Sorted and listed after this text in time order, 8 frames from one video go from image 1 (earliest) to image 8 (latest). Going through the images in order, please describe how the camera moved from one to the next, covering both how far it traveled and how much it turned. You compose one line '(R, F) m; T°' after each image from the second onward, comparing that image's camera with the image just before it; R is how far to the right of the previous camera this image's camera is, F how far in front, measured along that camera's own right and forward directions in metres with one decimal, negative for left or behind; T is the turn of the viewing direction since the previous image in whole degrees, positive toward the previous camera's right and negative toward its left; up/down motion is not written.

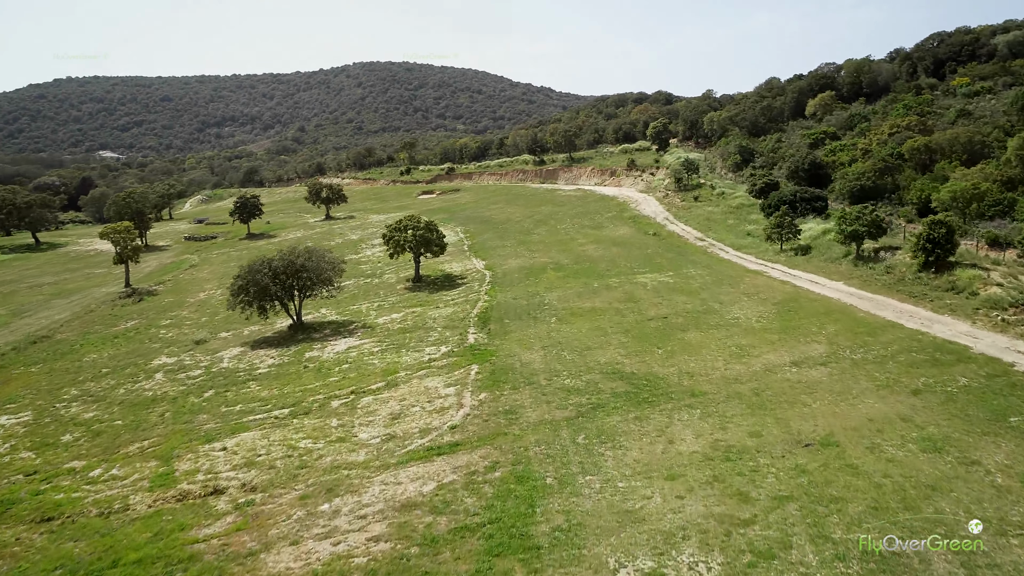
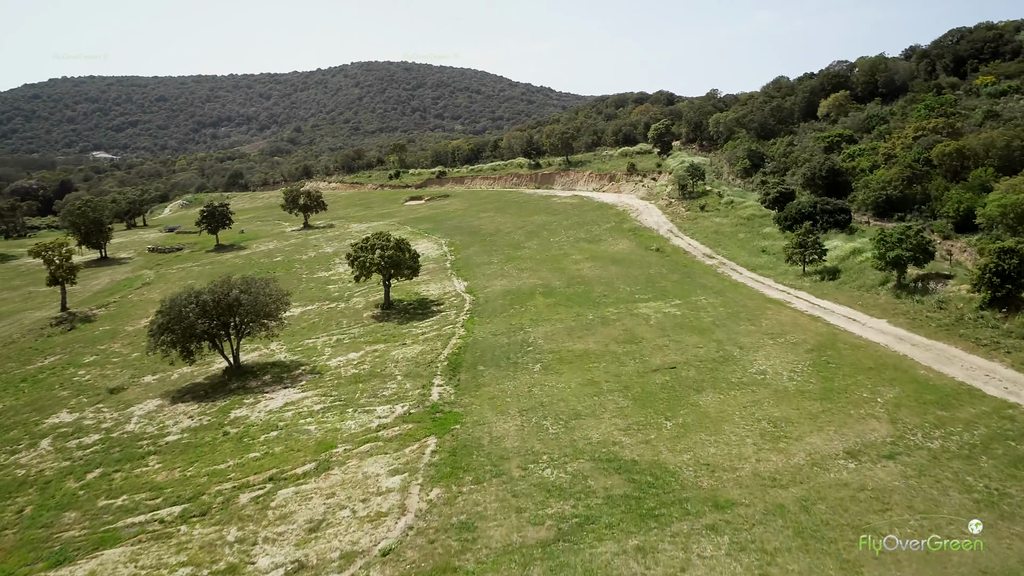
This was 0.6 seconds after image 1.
(+0.8, +5.0) m; 0°
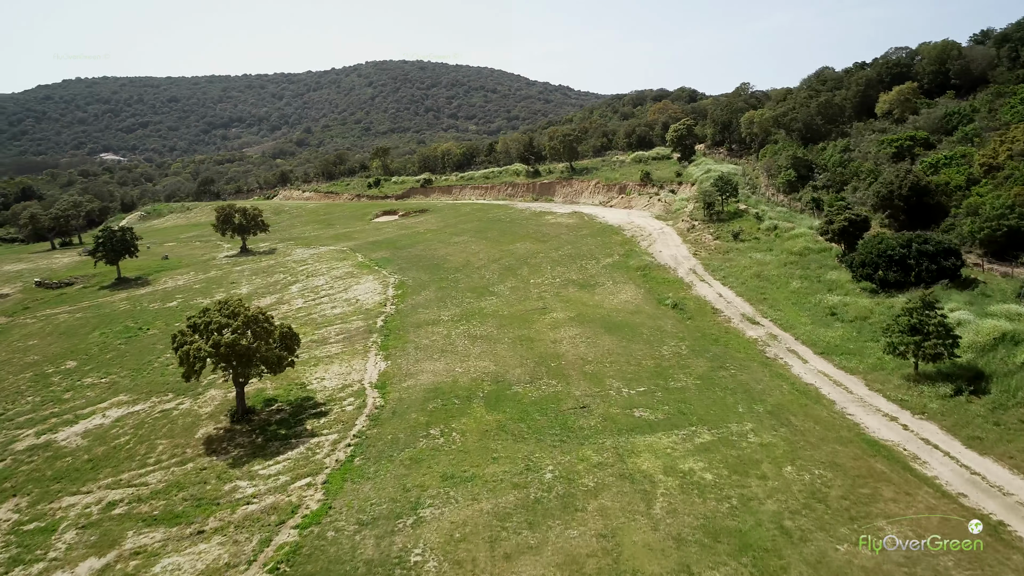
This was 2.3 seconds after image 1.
(+2.9, +13.2) m; -2°
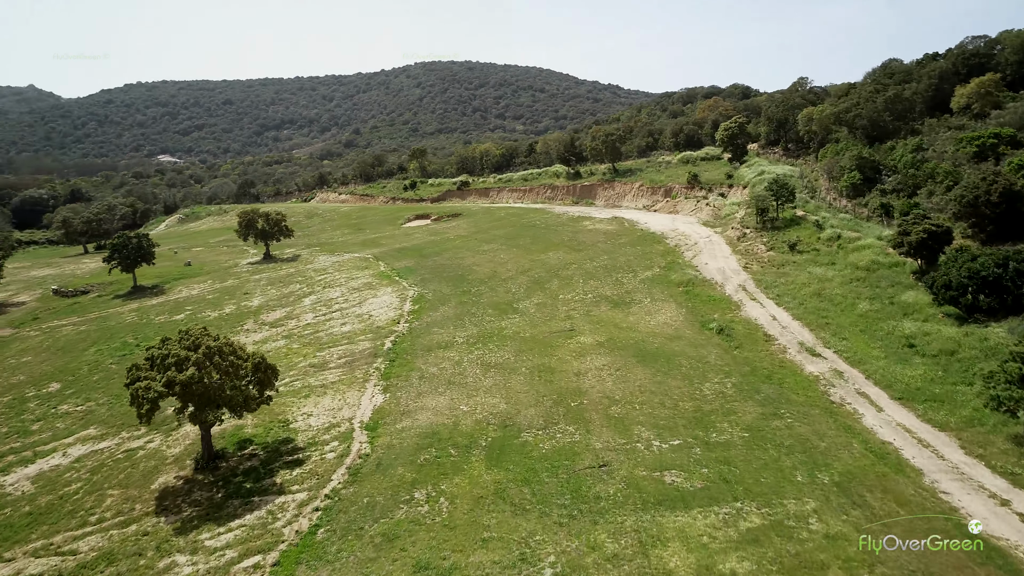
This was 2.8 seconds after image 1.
(+1.0, +3.6) m; -4°
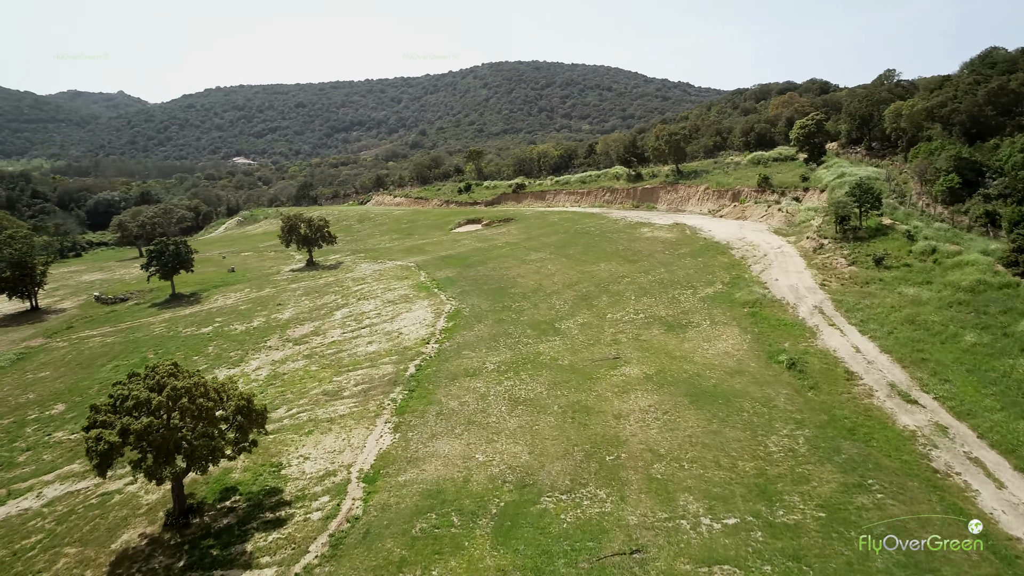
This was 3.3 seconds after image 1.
(+1.0, +3.3) m; -5°
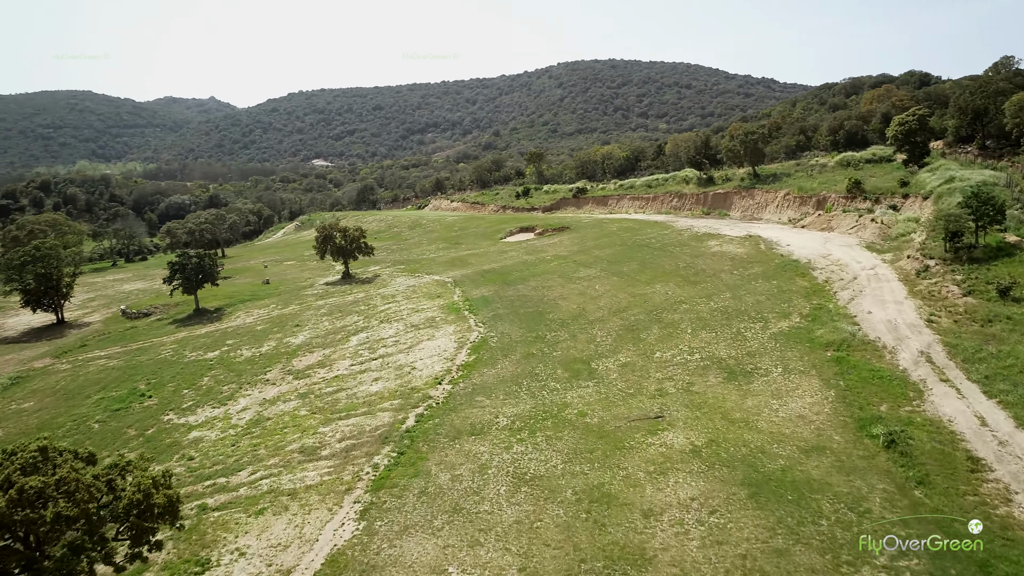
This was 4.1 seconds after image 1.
(+1.7, +4.8) m; -6°
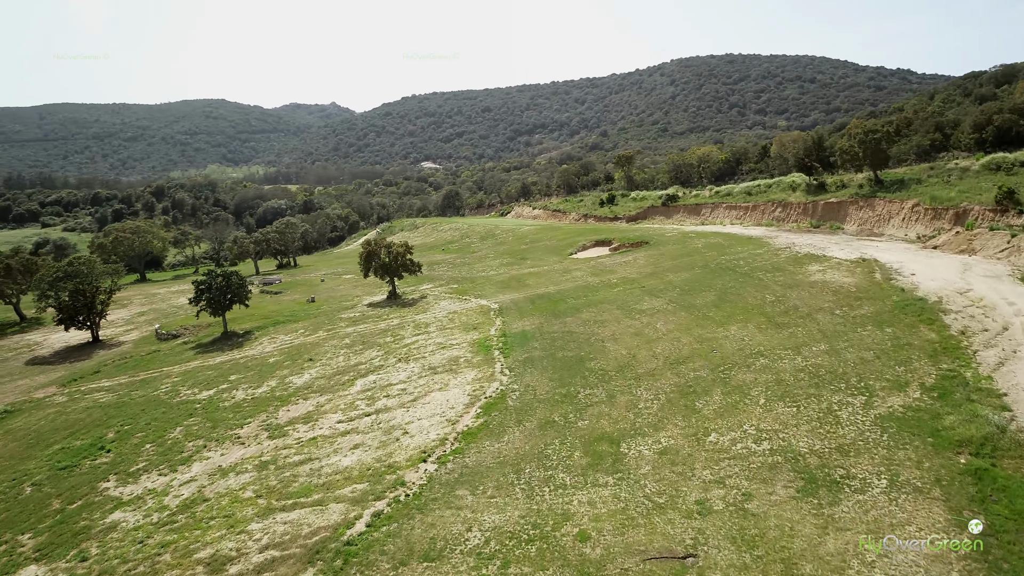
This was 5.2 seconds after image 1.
(+2.8, +6.1) m; -9°
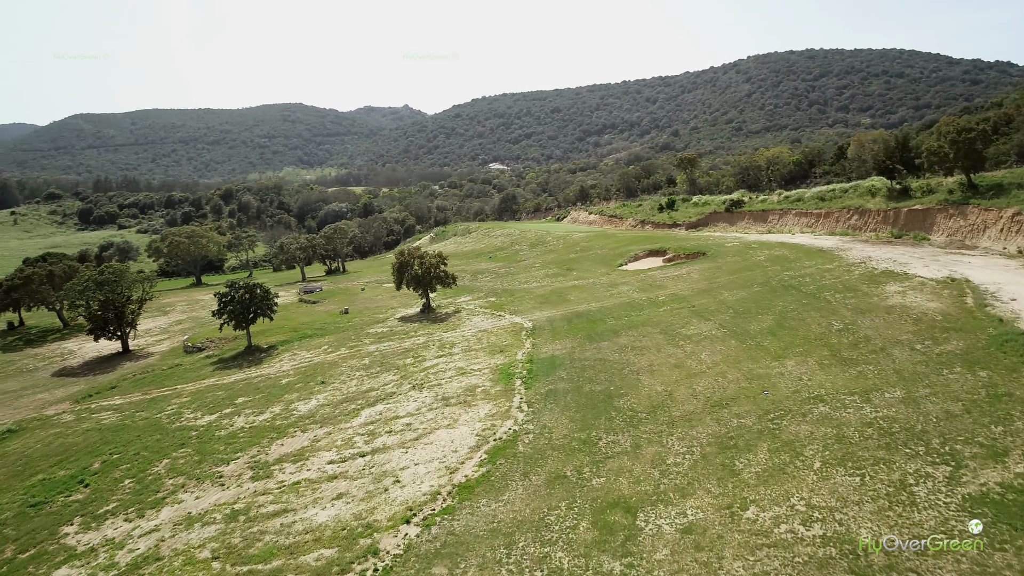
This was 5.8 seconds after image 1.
(+1.6, +3.1) m; -6°
